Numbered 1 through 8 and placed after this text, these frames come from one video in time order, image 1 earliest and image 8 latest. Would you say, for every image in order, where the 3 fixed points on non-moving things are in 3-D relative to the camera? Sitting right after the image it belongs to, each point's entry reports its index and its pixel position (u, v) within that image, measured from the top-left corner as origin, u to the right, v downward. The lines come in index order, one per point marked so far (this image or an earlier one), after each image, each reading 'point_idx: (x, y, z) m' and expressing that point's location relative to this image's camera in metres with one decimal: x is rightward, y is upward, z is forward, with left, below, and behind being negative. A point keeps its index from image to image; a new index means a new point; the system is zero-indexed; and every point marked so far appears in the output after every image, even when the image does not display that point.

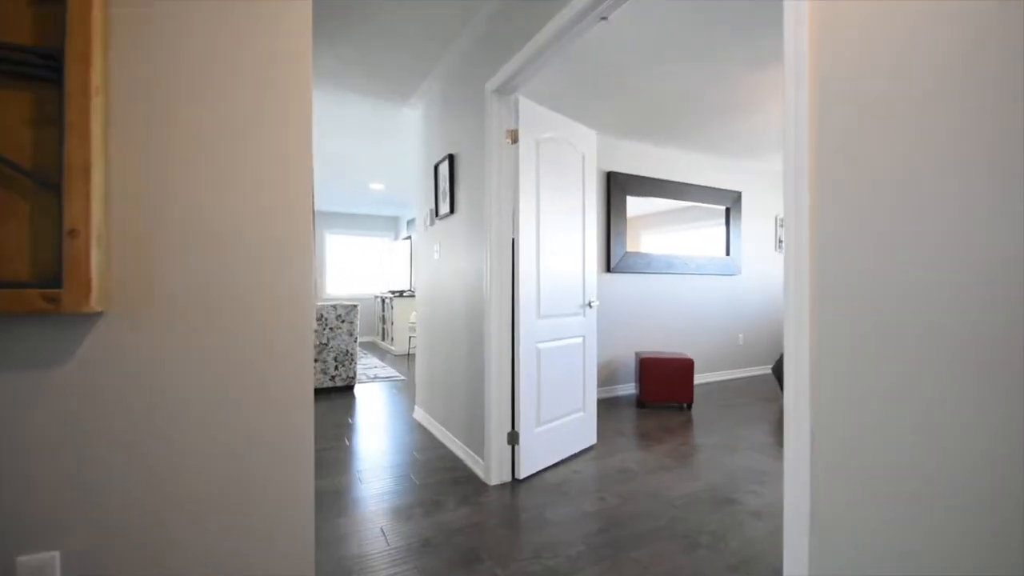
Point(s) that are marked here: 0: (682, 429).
0: (+1.5, -1.3, +4.2) m
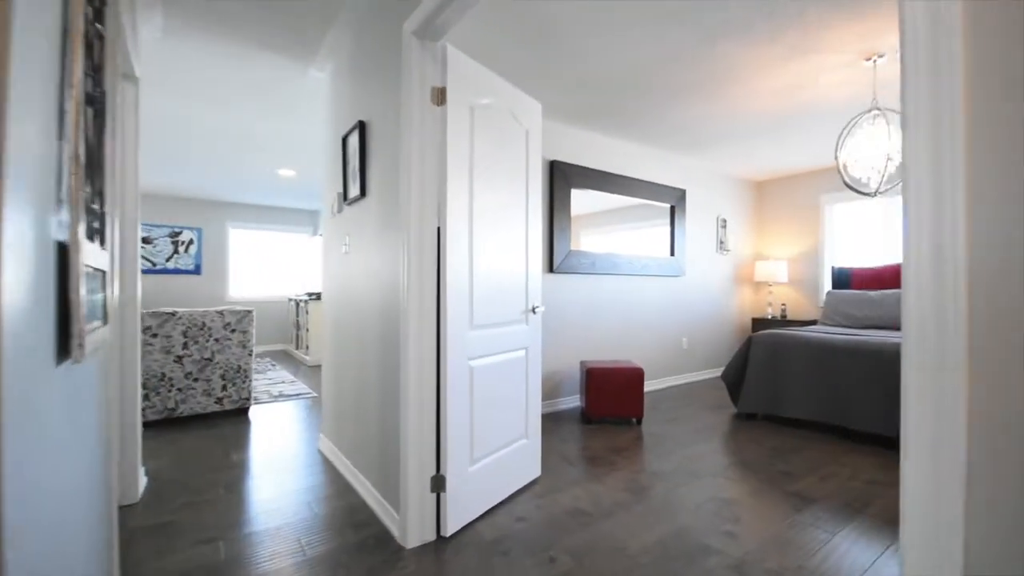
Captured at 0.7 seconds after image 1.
0: (+1.0, -1.3, +3.7) m
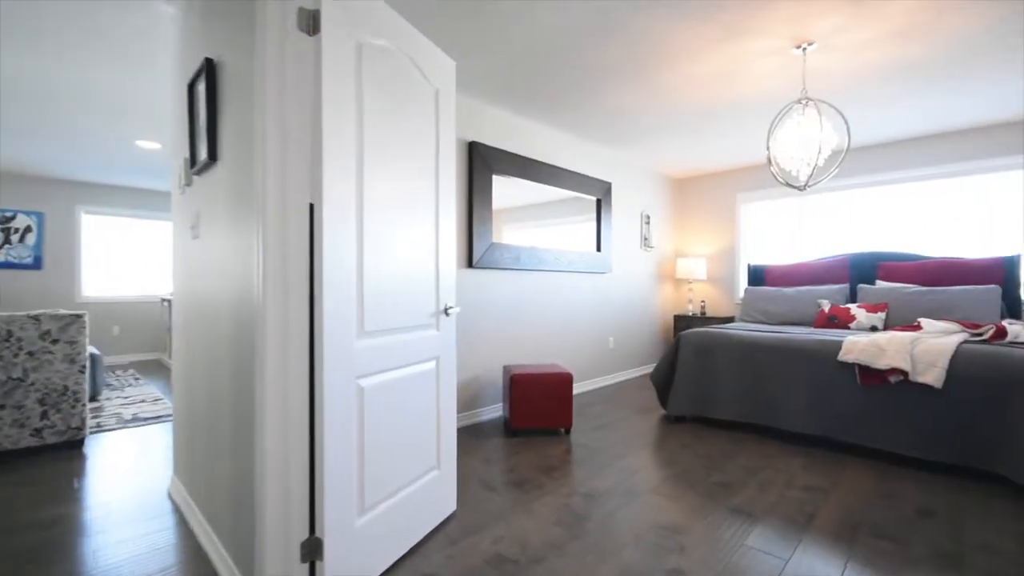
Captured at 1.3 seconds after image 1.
0: (+0.4, -1.3, +3.3) m
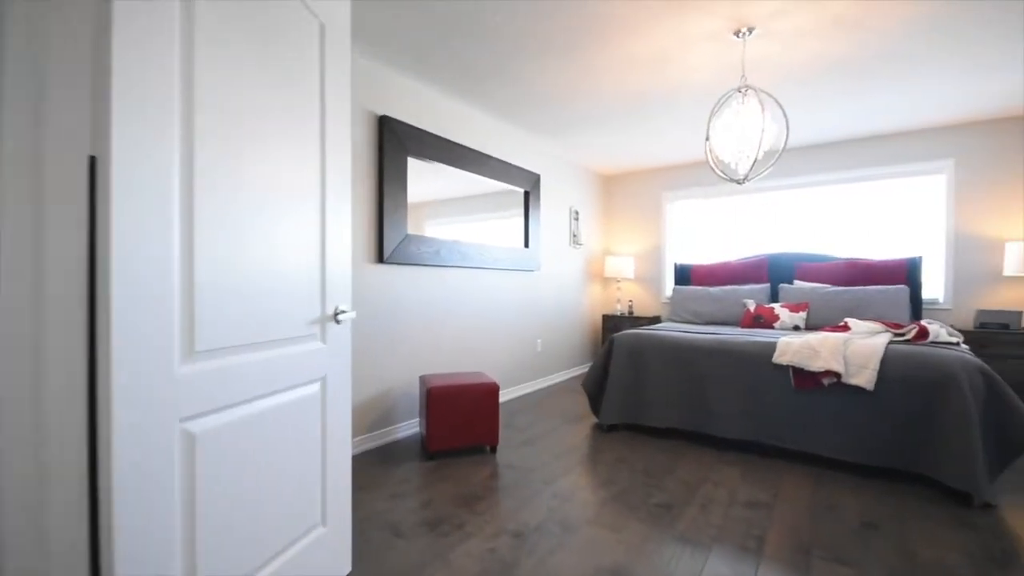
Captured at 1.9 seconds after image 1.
0: (-0.1, -1.3, +2.8) m
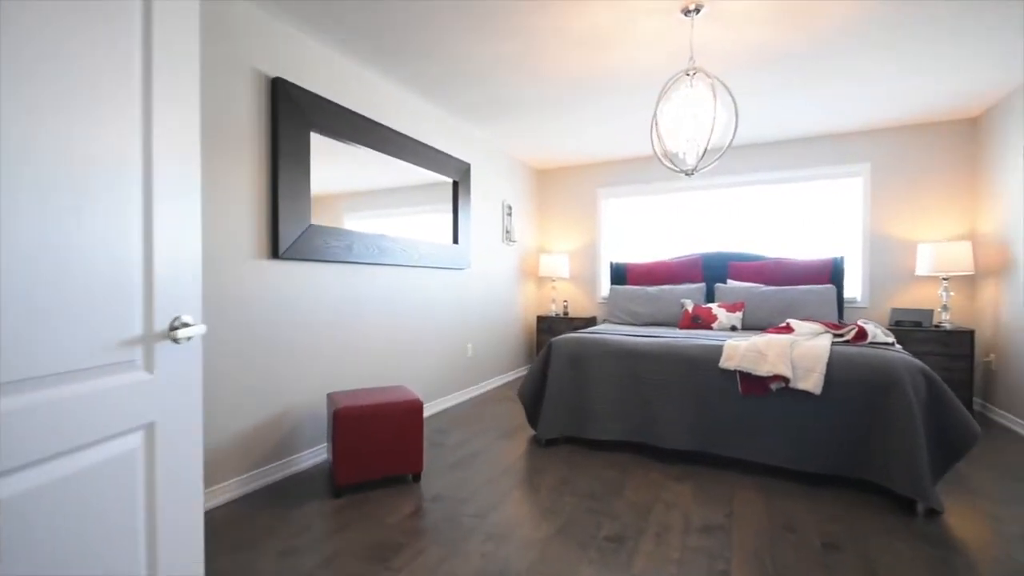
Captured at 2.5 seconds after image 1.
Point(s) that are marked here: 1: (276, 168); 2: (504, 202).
0: (-0.5, -1.3, +2.3) m
1: (-1.5, +0.8, +3.0) m
2: (-0.1, +1.1, +5.8) m
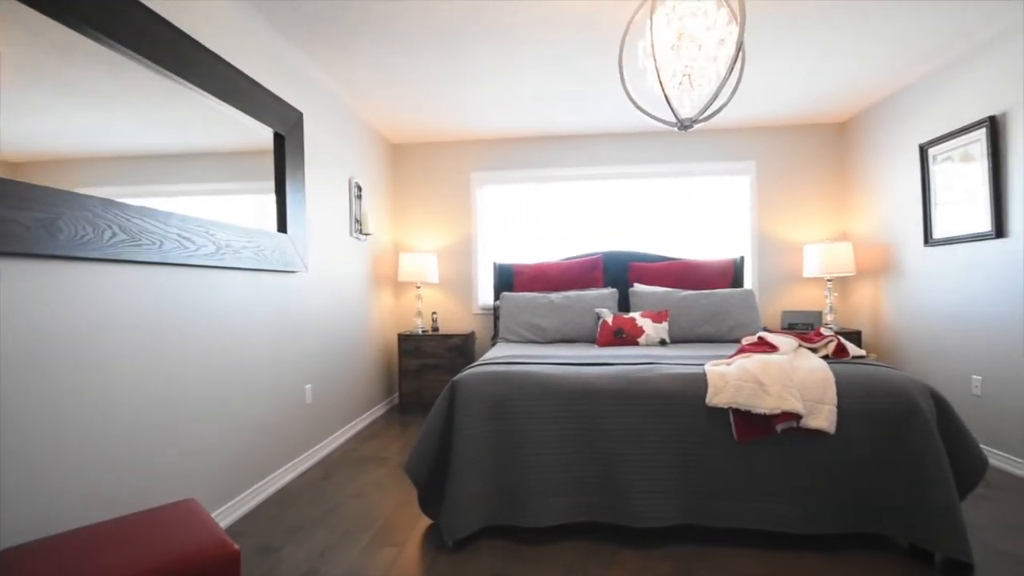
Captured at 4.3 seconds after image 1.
0: (-1.4, -1.3, +1.8) m
1: (-2.5, +0.8, +2.4) m
2: (-1.4, +1.0, +5.3) m
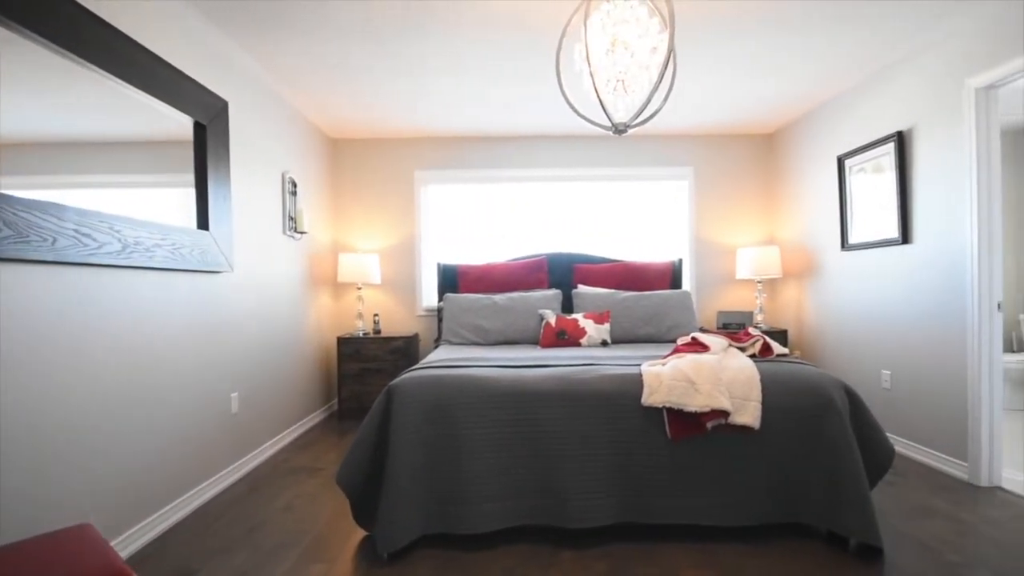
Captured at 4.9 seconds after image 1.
0: (-1.6, -1.3, +1.6) m
1: (-2.8, +0.8, +2.1) m
2: (-2.0, +1.0, +5.1) m
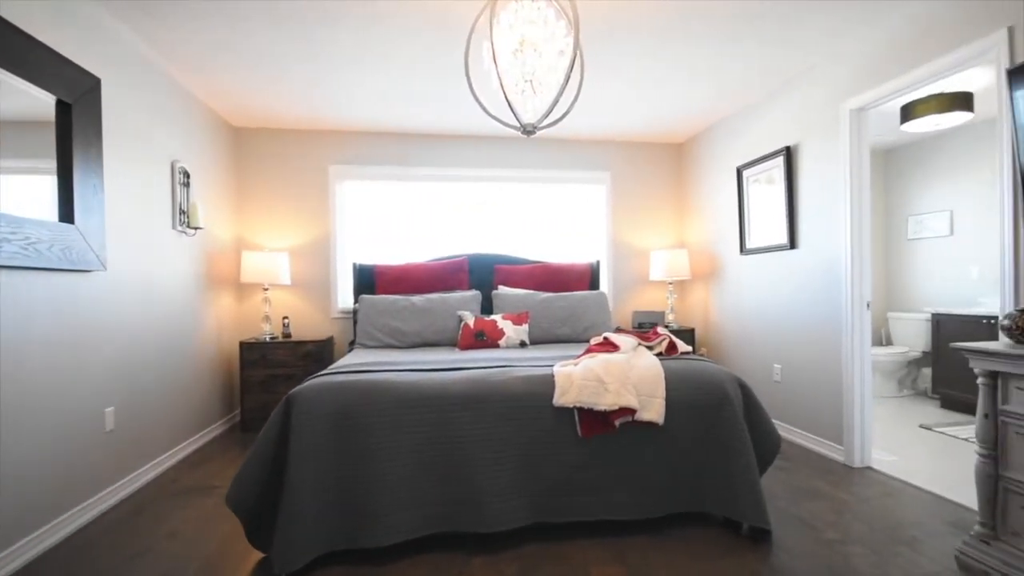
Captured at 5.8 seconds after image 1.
0: (-1.9, -1.3, +1.3) m
1: (-3.1, +0.8, +1.7) m
2: (-2.7, +1.0, +4.8) m
